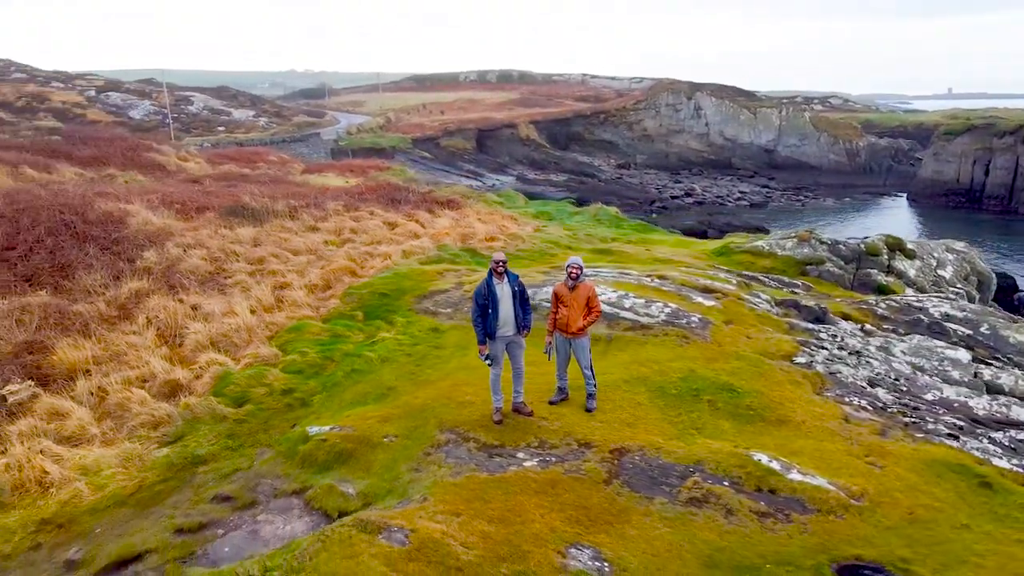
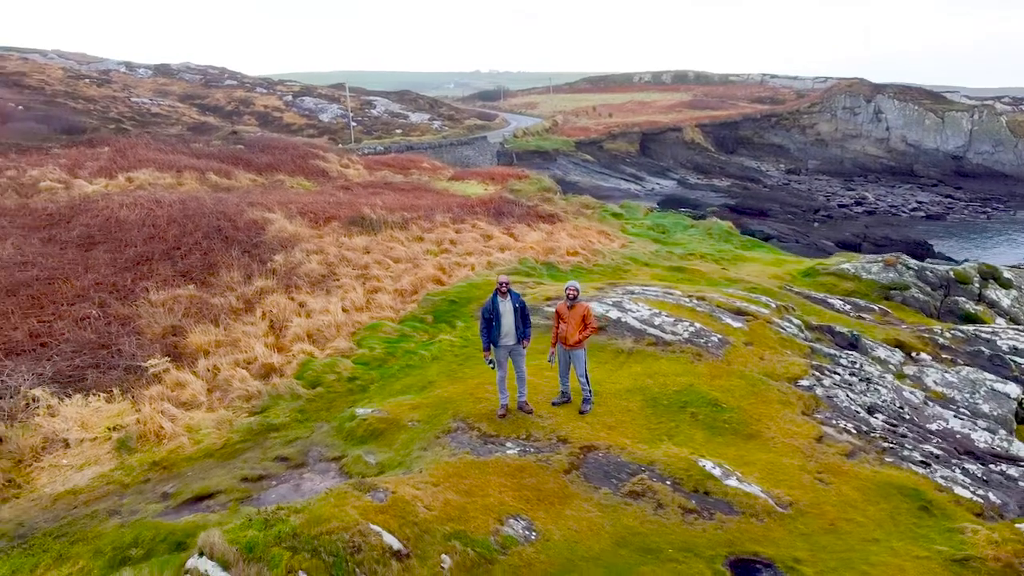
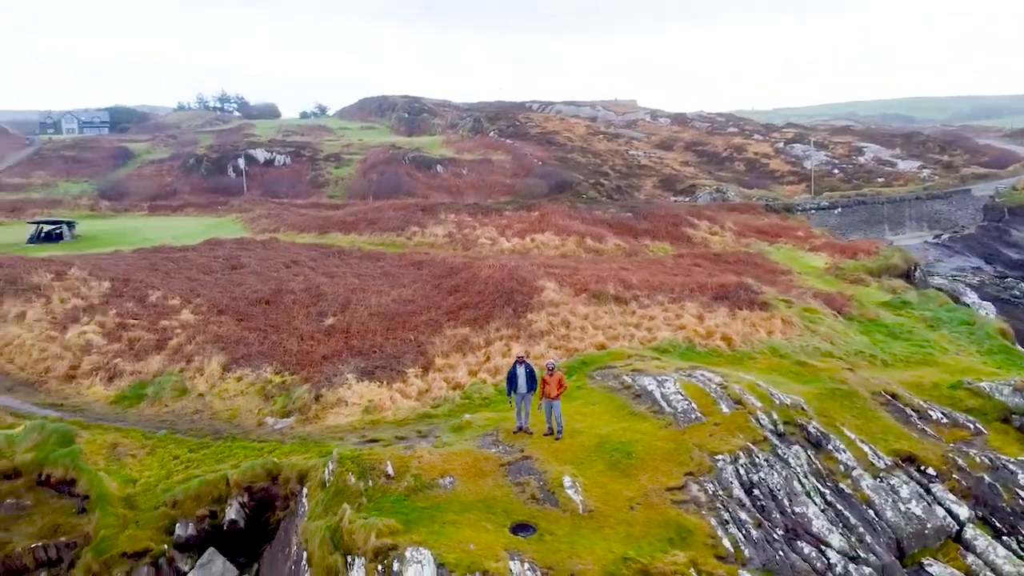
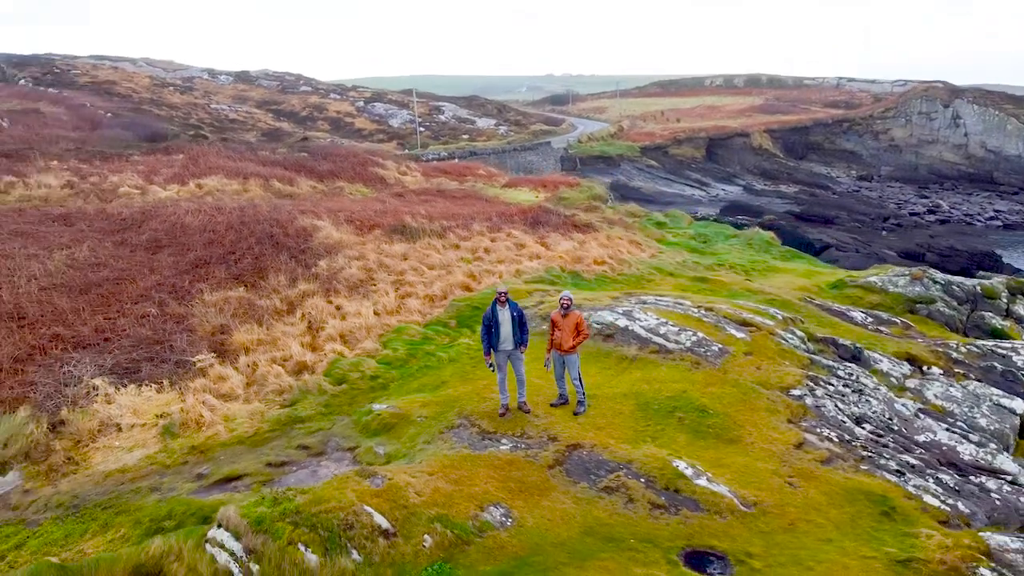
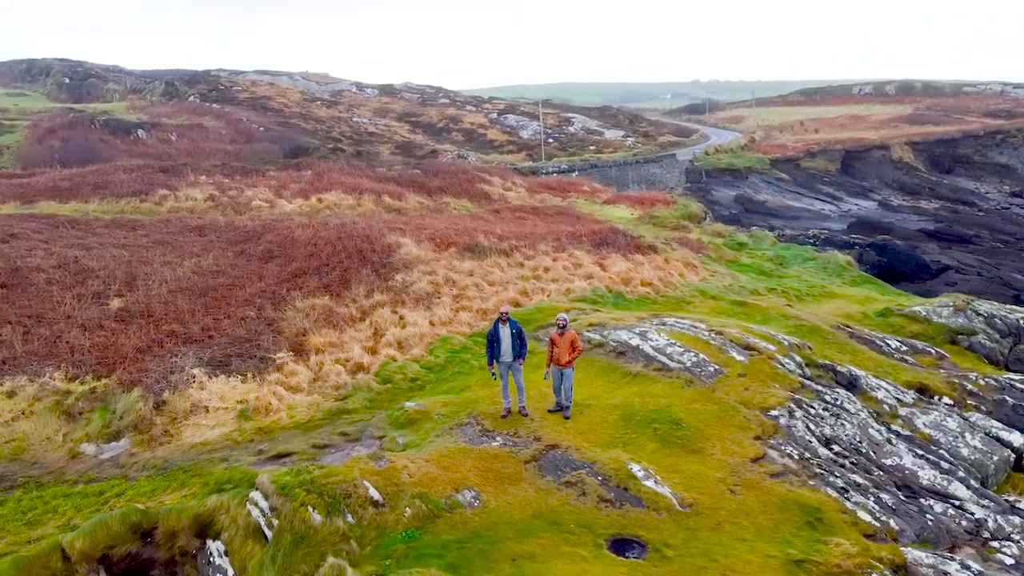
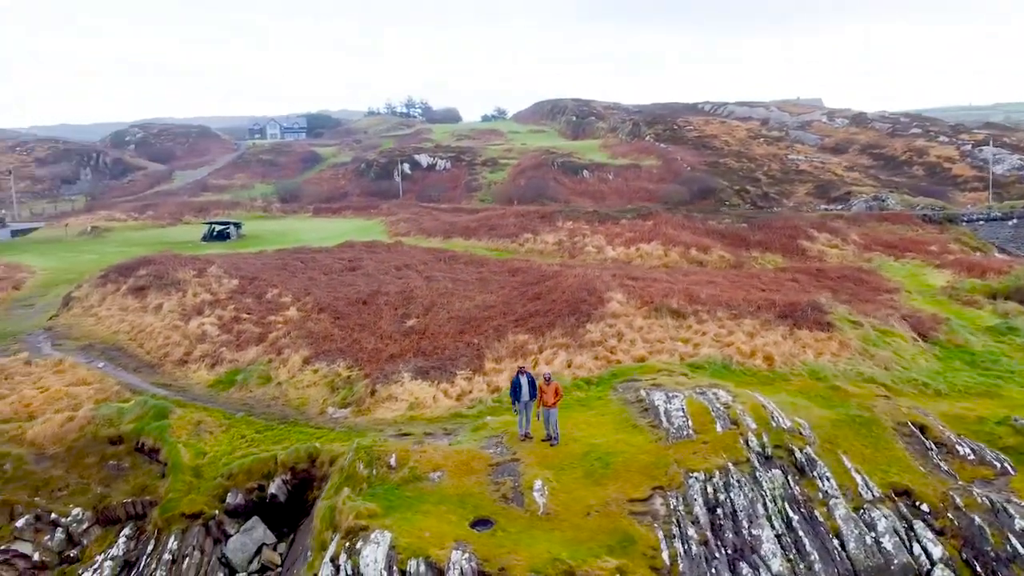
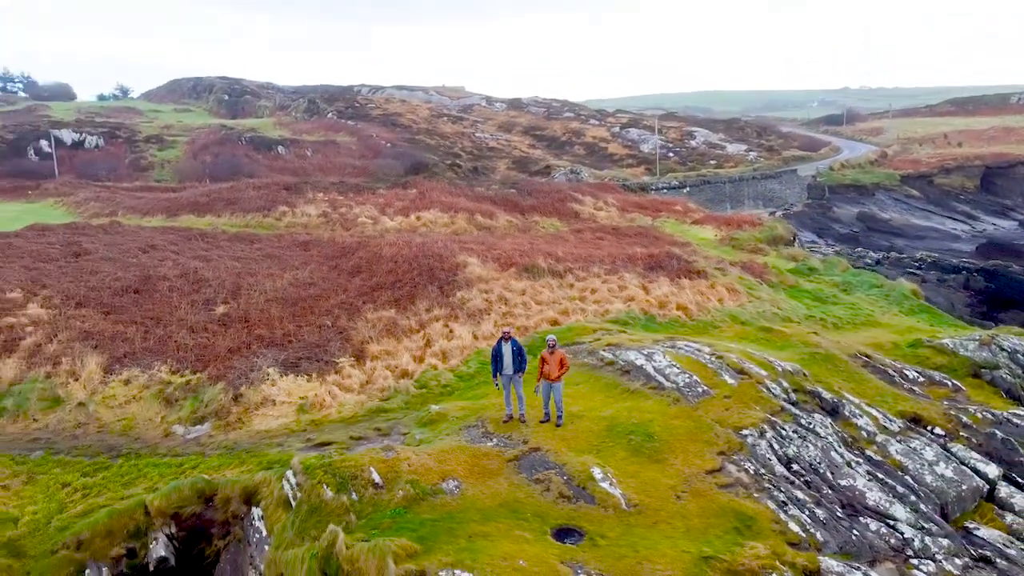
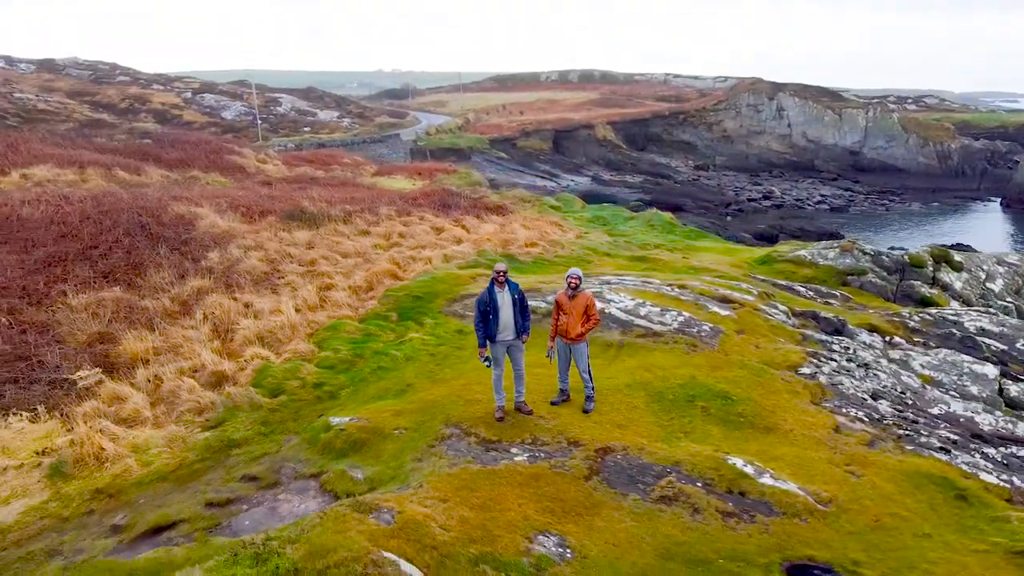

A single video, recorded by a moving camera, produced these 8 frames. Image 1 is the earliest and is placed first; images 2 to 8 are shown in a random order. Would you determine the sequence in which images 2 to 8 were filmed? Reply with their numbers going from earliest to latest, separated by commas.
8, 2, 4, 5, 7, 3, 6
